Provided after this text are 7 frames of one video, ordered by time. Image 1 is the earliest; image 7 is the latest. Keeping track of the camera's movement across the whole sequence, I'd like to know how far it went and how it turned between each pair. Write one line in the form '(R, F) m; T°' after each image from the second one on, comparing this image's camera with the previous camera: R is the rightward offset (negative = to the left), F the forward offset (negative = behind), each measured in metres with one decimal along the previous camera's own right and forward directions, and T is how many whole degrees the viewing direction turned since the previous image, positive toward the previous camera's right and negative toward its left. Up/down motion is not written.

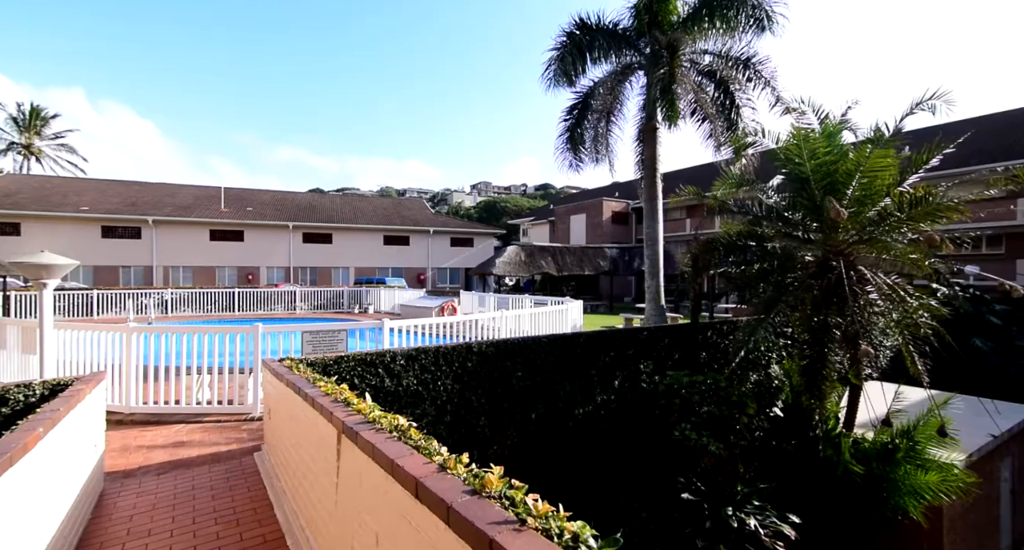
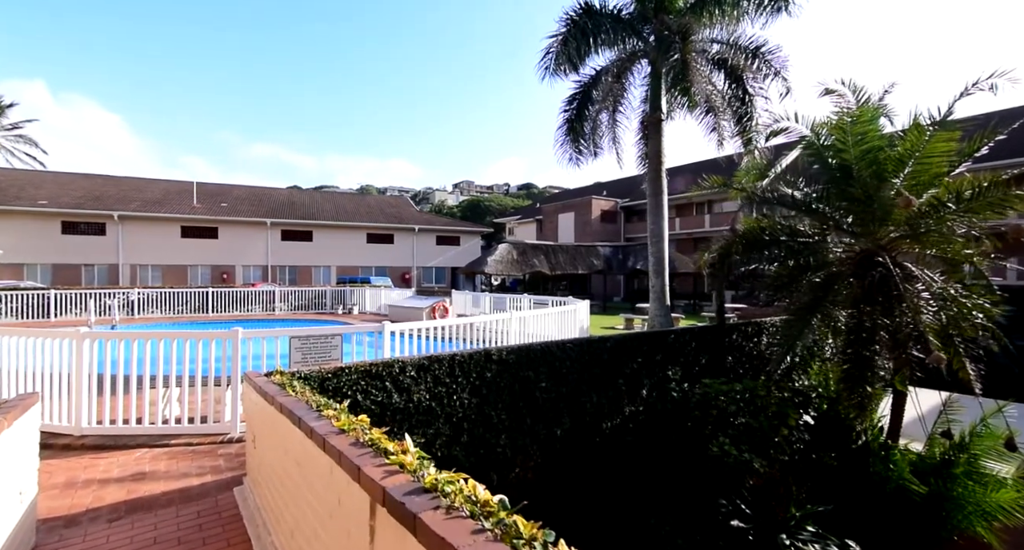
(-0.5, +0.9) m; +2°
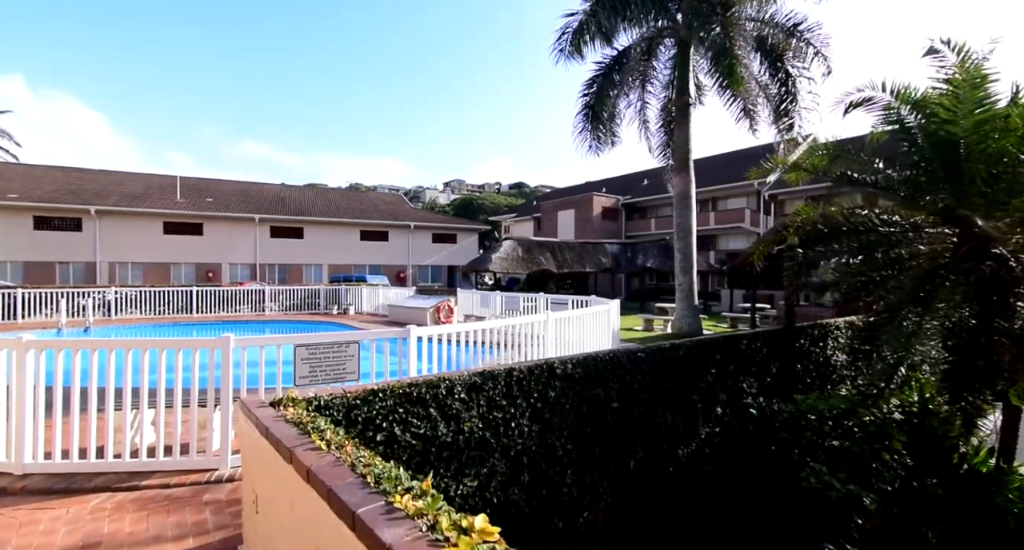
(-0.7, +1.2) m; +1°
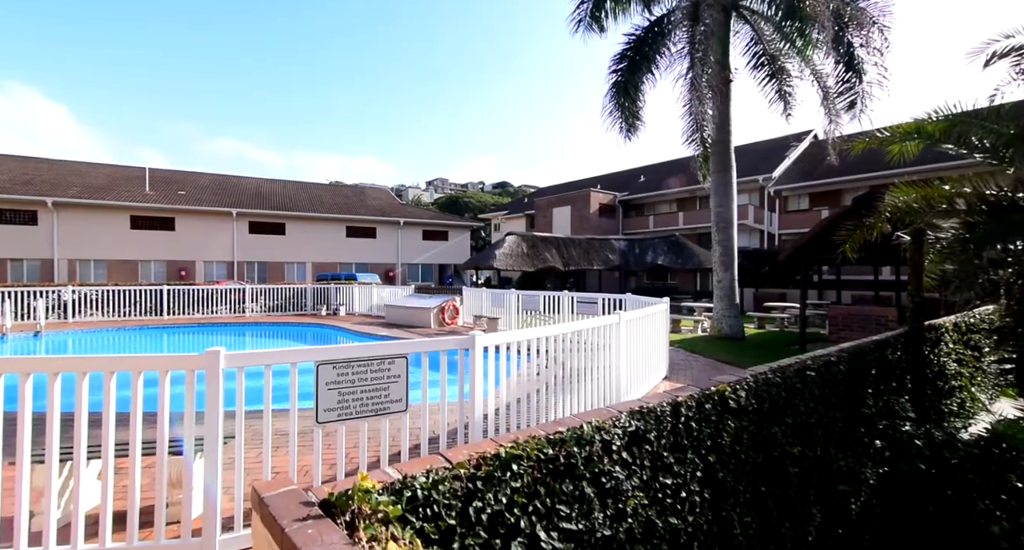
(-0.9, +1.6) m; +2°
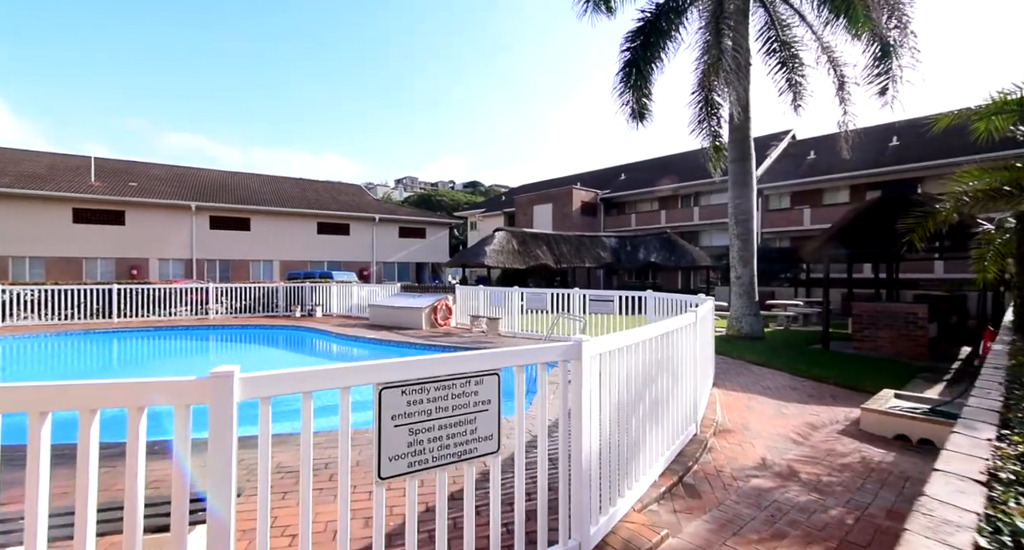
(-0.8, +1.1) m; +4°
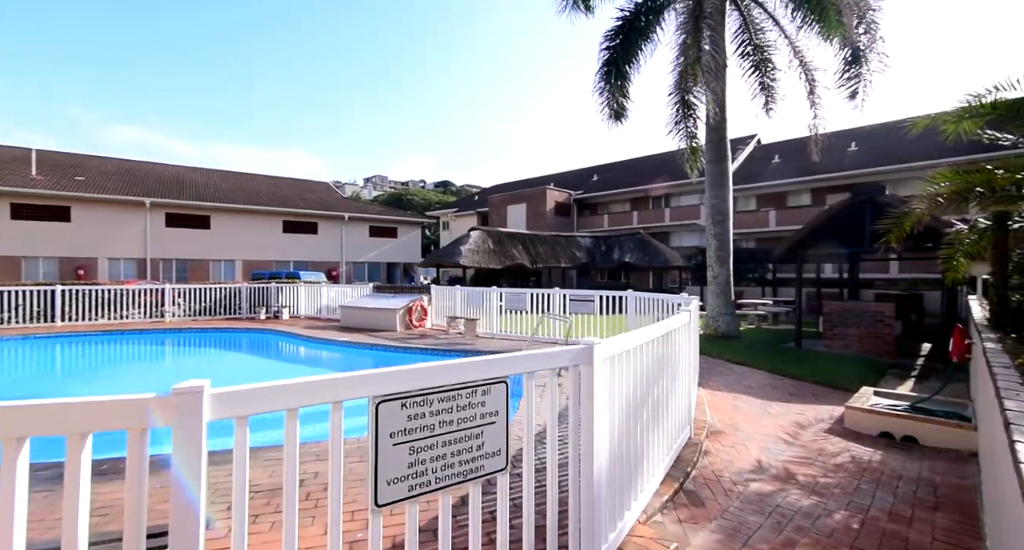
(-0.2, +0.2) m; +3°
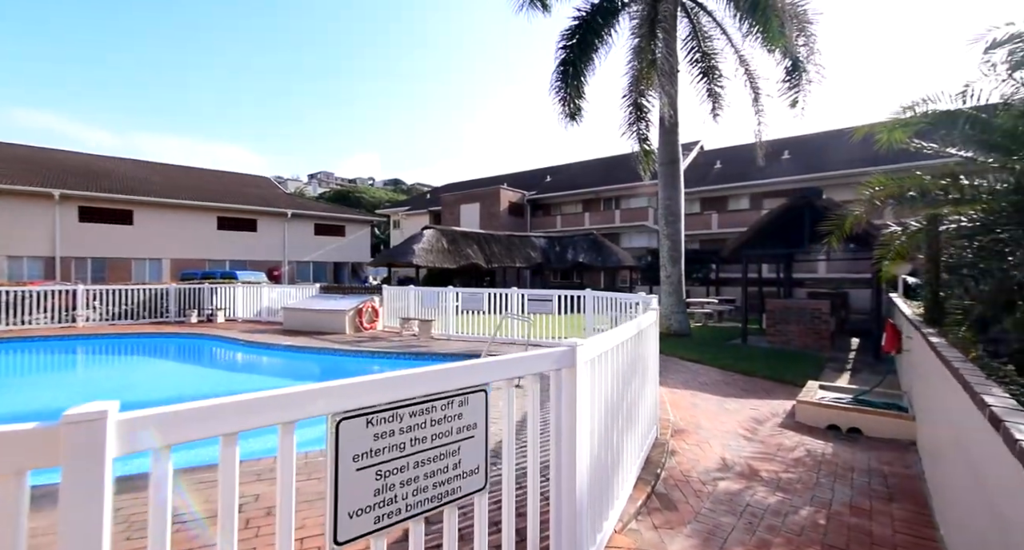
(-0.1, +0.2) m; +5°
